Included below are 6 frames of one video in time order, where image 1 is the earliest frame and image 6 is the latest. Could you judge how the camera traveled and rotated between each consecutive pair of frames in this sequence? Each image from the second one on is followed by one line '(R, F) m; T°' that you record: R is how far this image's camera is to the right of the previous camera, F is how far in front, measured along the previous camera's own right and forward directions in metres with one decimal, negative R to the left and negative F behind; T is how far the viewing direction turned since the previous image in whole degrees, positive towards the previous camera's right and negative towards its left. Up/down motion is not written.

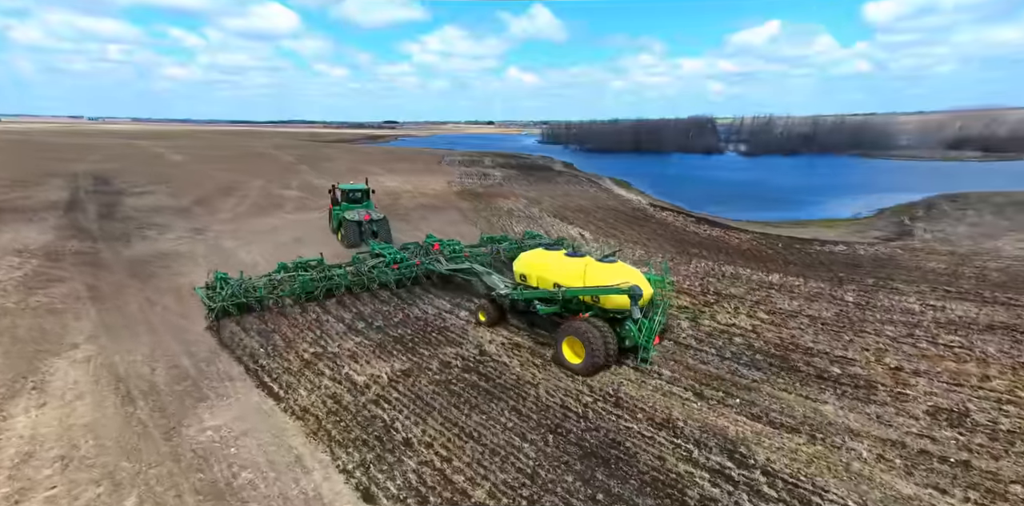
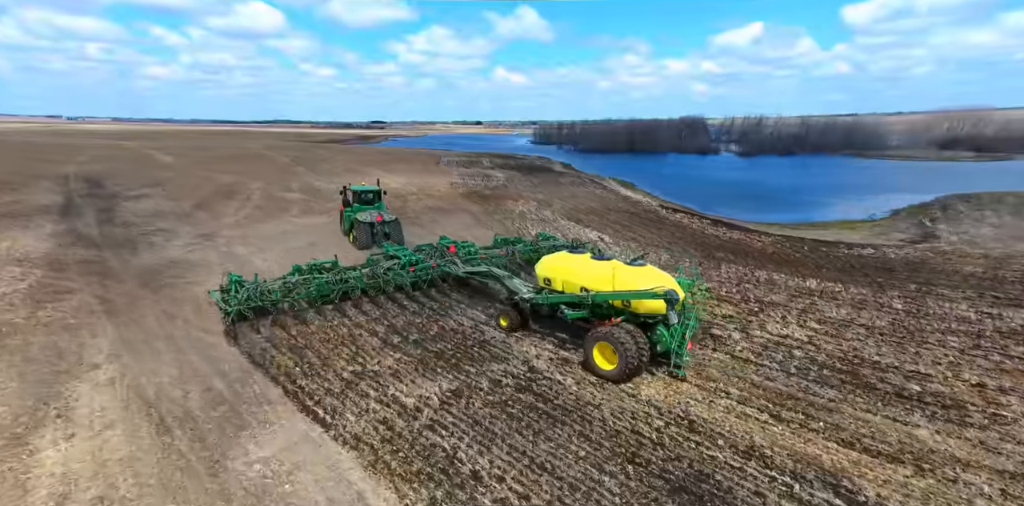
(-0.8, +0.4) m; +1°
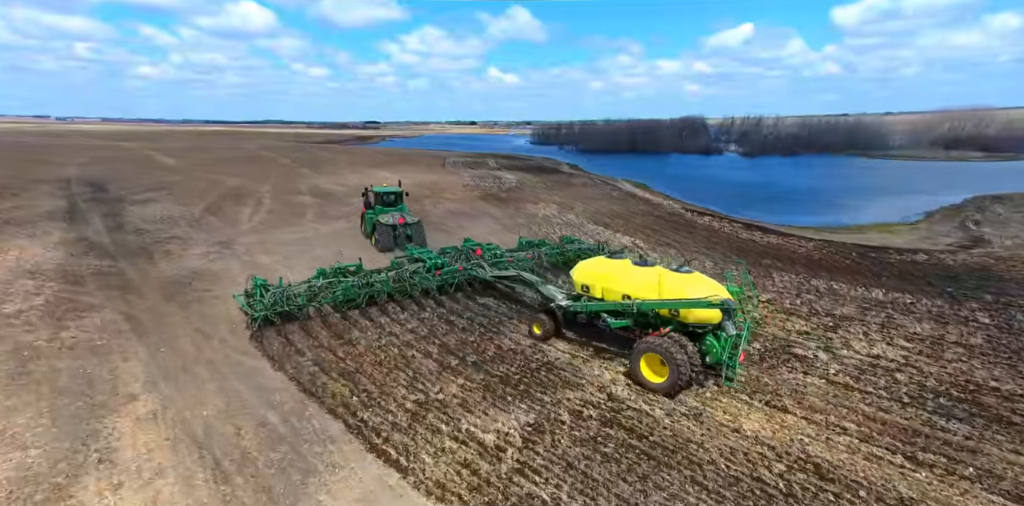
(-1.0, +0.6) m; 0°
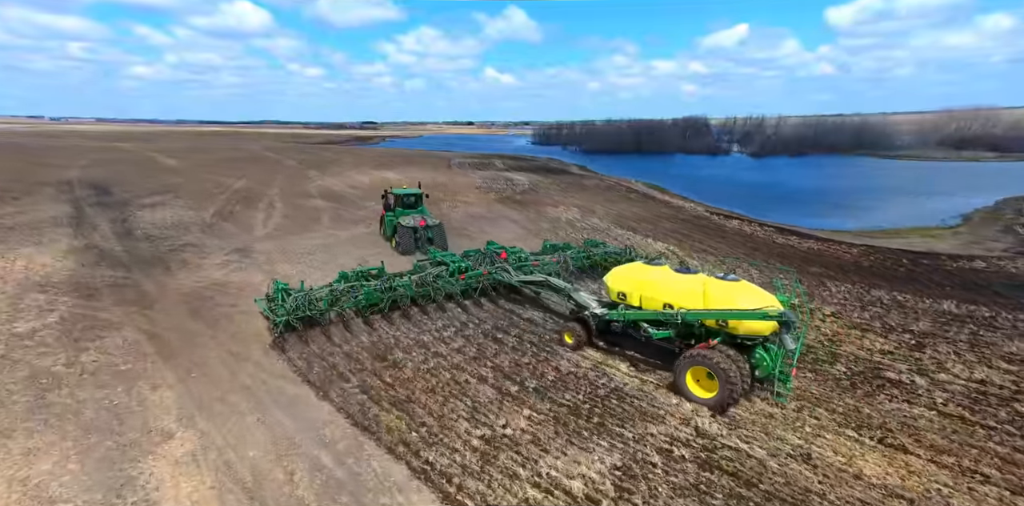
(-0.8, +0.6) m; 0°
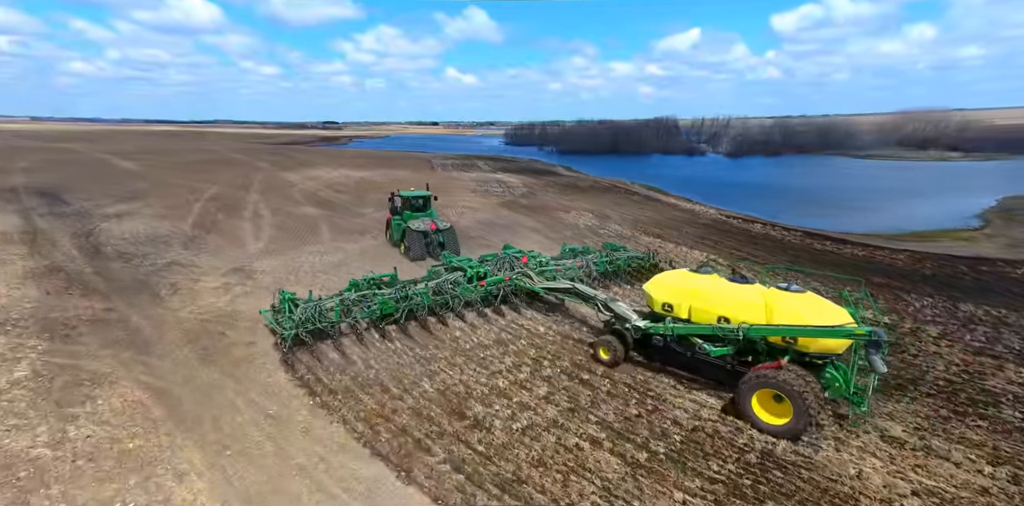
(-1.6, +1.3) m; +3°
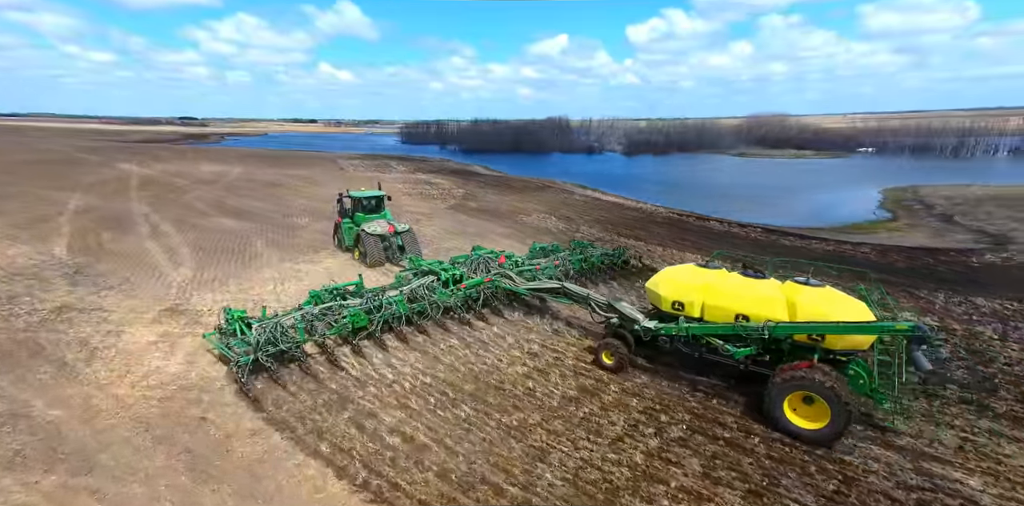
(-2.4, +1.7) m; +11°
